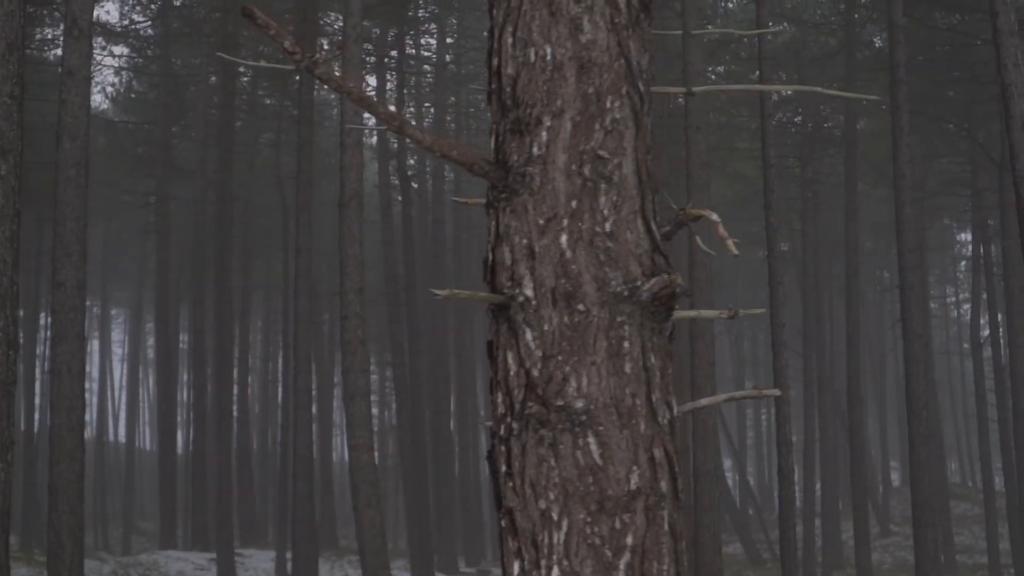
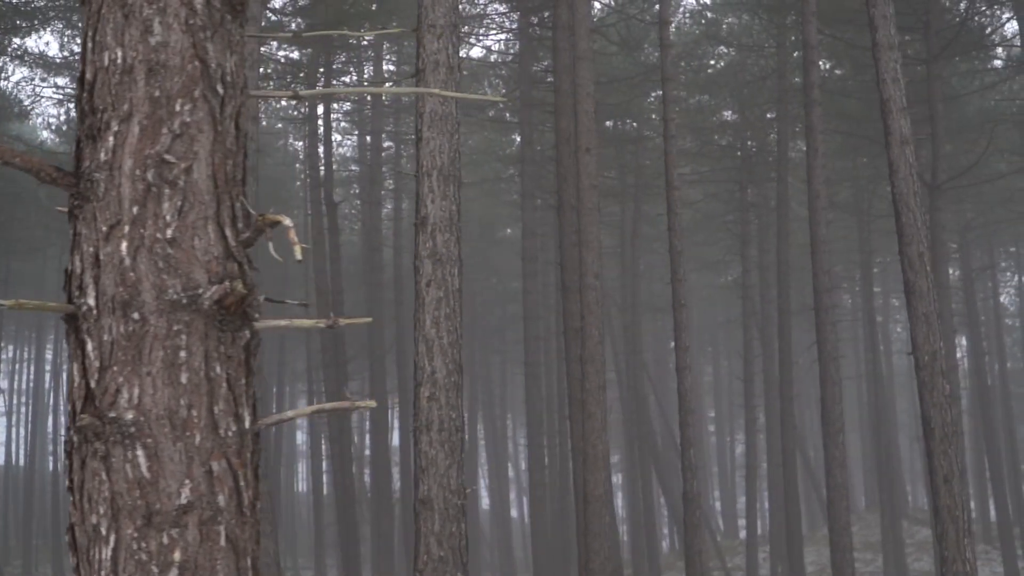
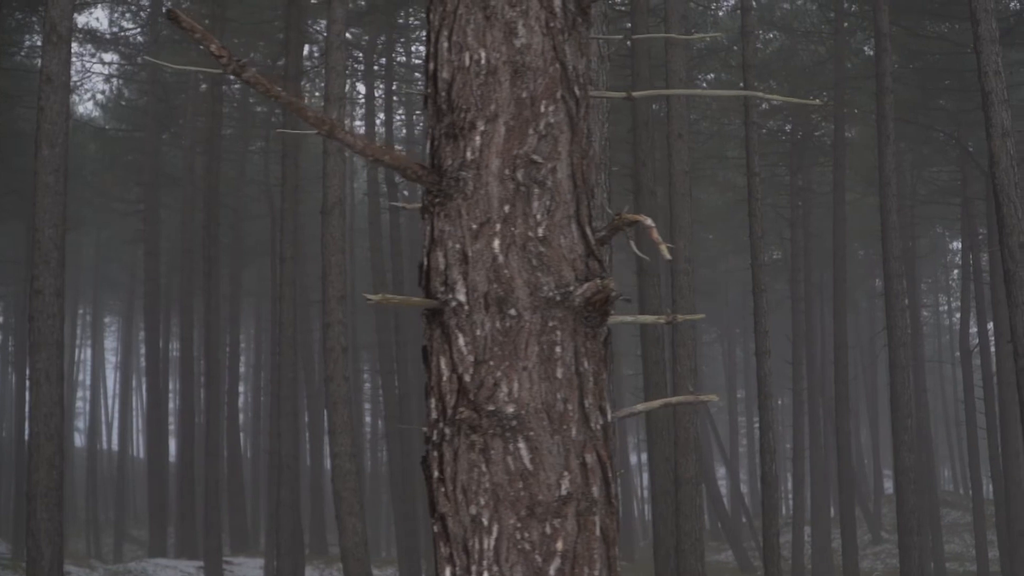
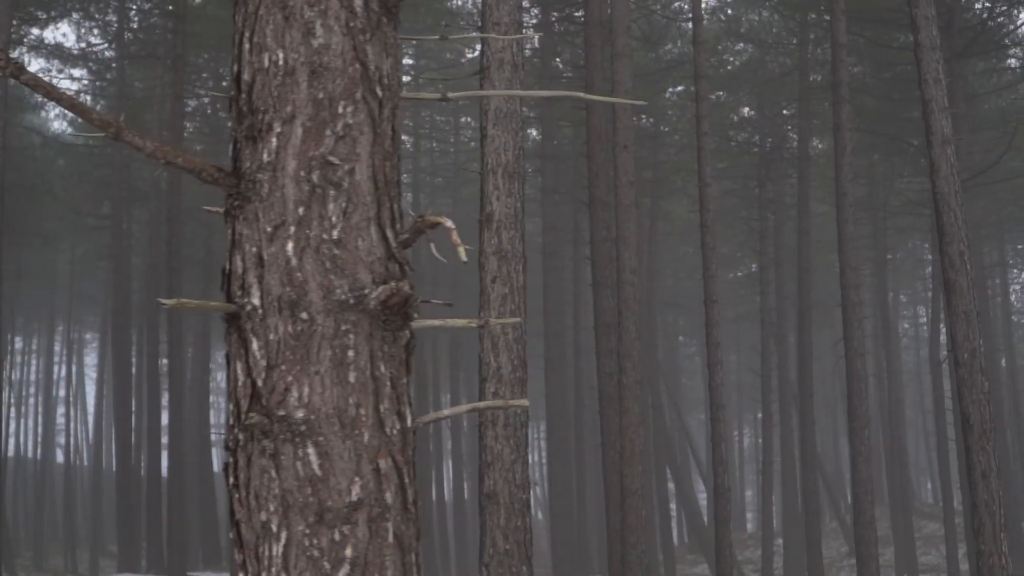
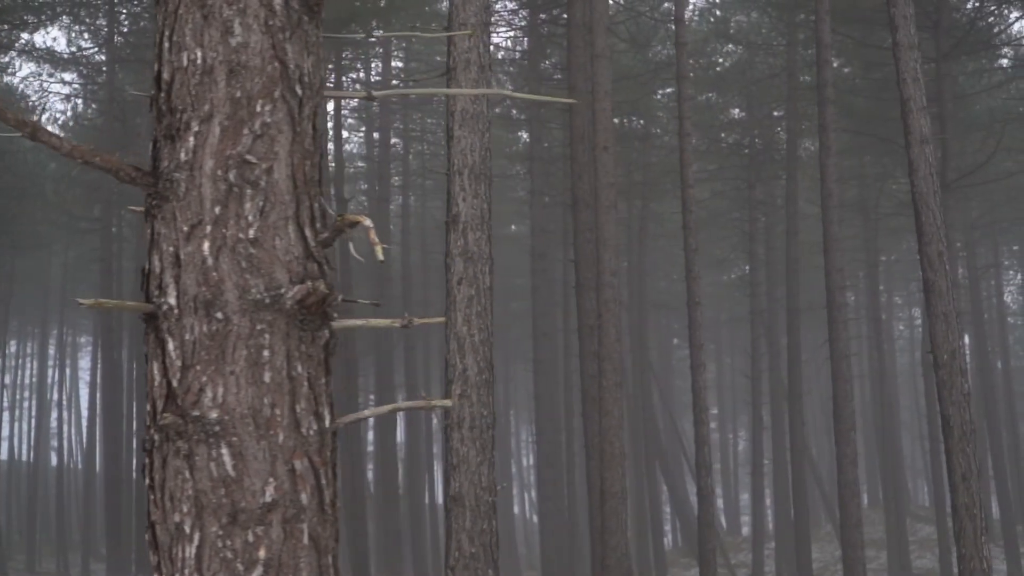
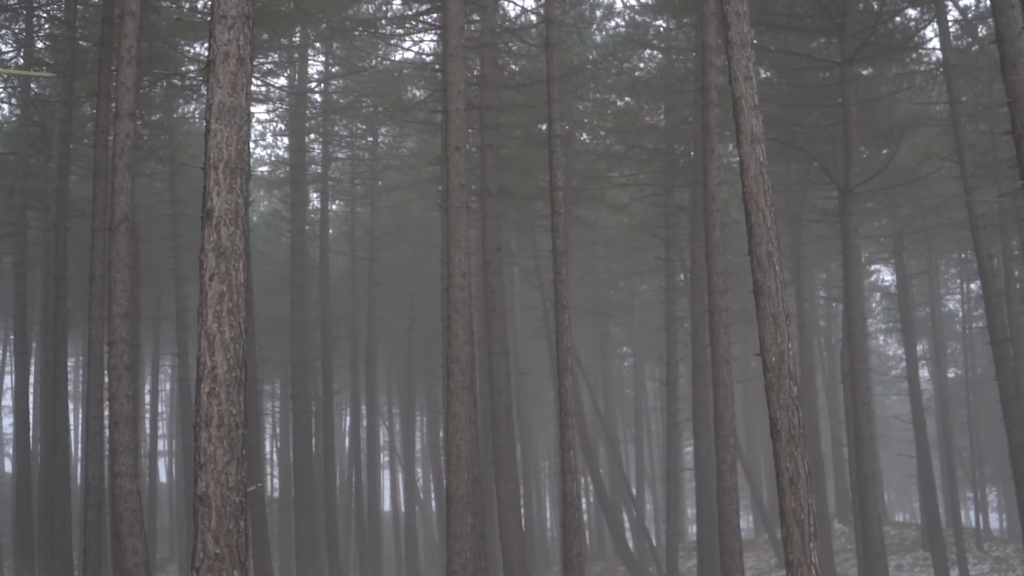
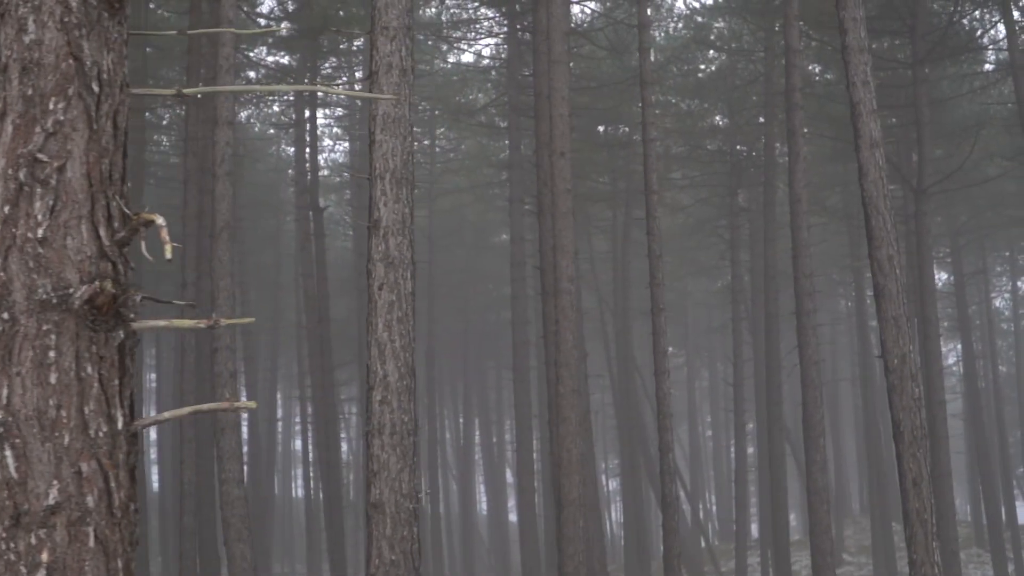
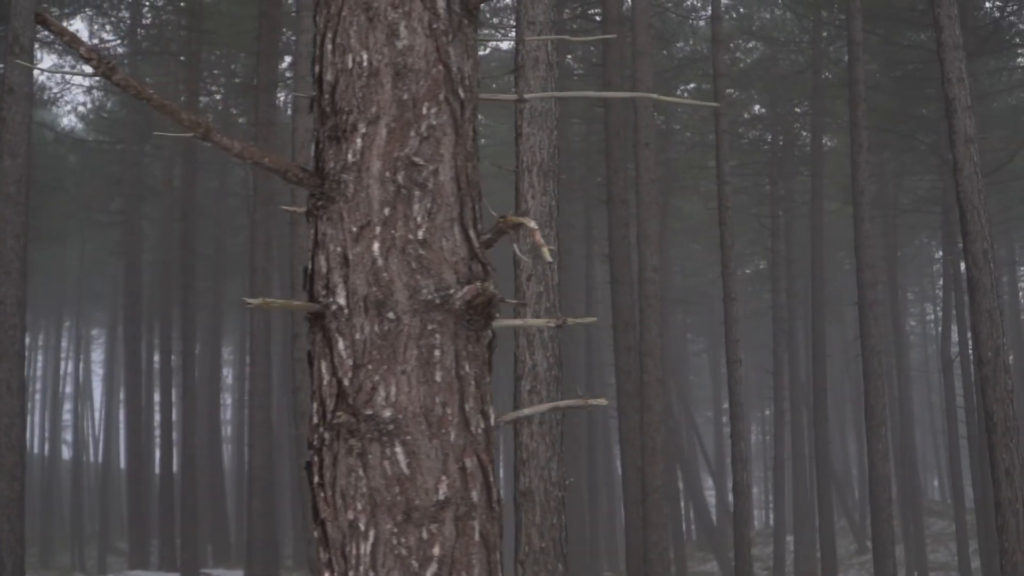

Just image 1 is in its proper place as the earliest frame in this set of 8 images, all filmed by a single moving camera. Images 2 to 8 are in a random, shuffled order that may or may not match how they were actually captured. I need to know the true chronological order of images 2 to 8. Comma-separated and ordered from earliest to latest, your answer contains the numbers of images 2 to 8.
3, 8, 4, 5, 2, 7, 6
